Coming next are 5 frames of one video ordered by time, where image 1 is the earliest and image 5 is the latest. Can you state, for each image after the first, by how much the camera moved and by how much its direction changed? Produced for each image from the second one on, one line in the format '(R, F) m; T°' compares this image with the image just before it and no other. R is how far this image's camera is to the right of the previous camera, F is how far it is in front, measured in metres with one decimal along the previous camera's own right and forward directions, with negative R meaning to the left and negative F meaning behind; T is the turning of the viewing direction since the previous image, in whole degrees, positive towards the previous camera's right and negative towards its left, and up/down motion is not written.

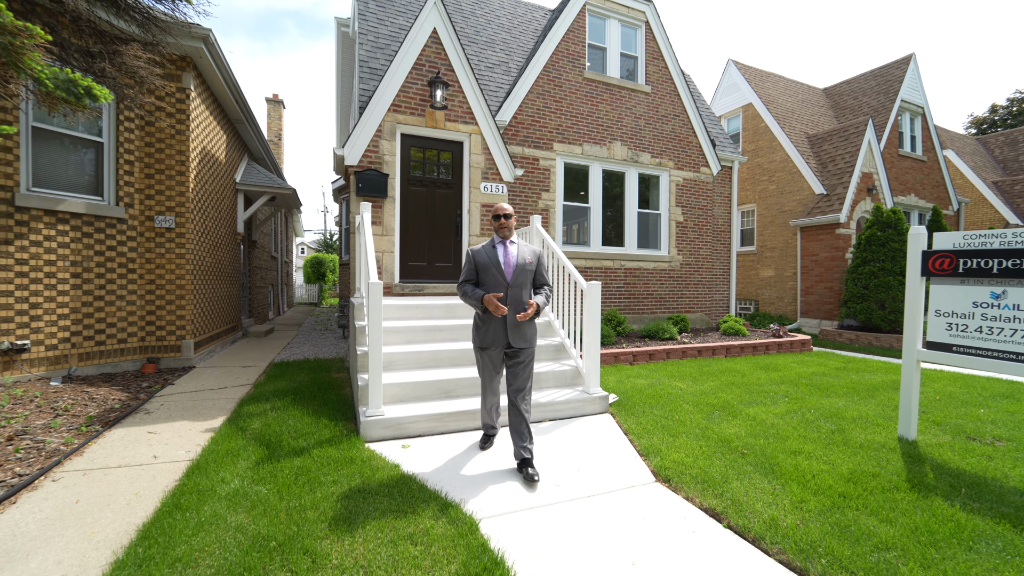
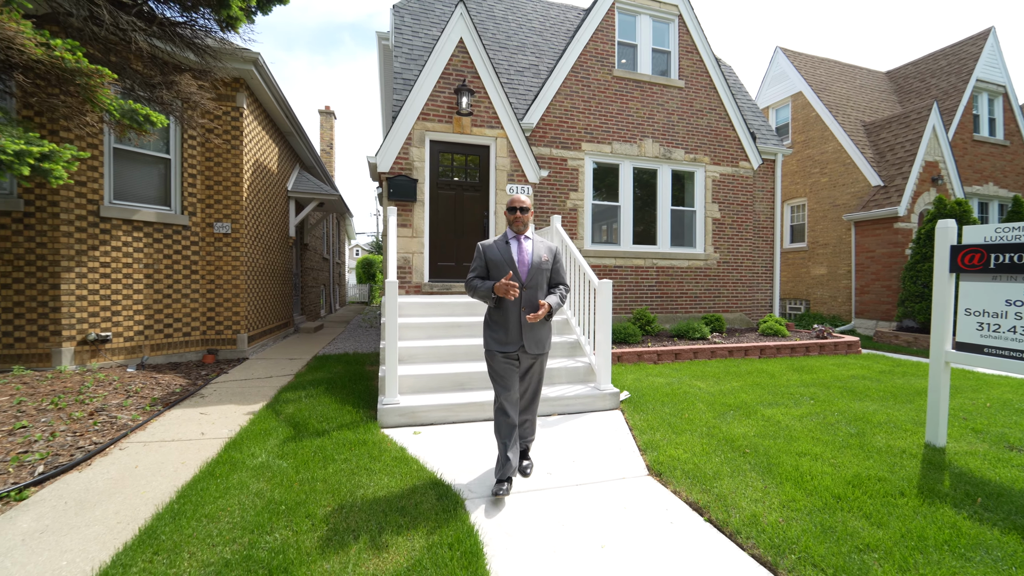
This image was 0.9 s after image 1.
(+0.4, -0.2) m; -7°
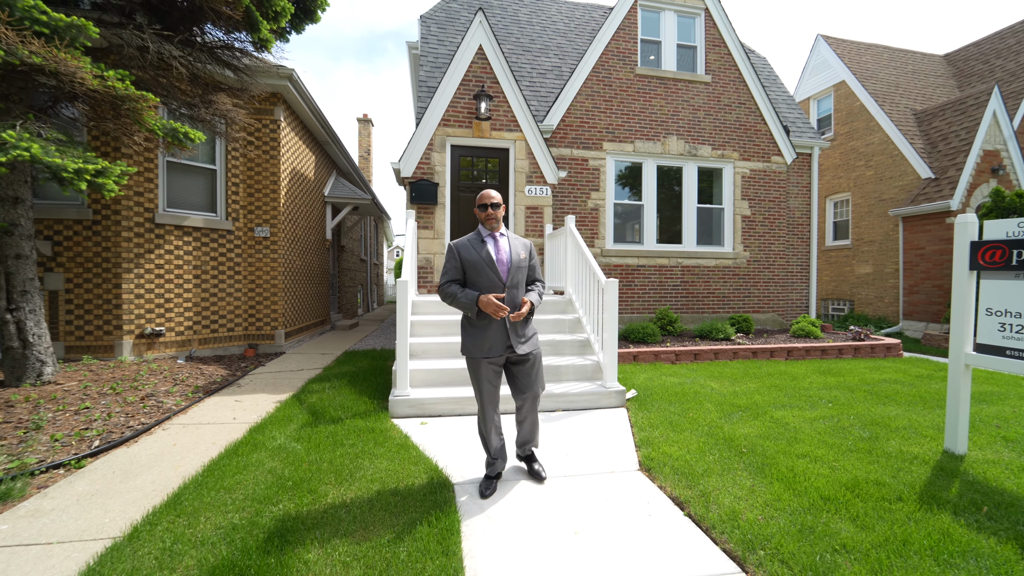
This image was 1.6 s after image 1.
(+0.4, -0.1) m; -5°
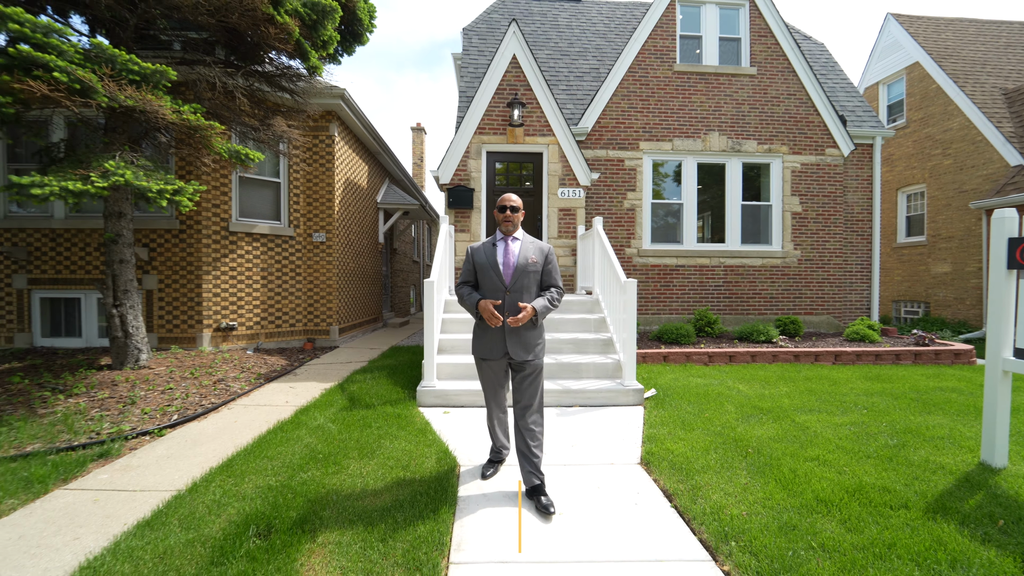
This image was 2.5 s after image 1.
(+0.5, -0.2) m; -8°
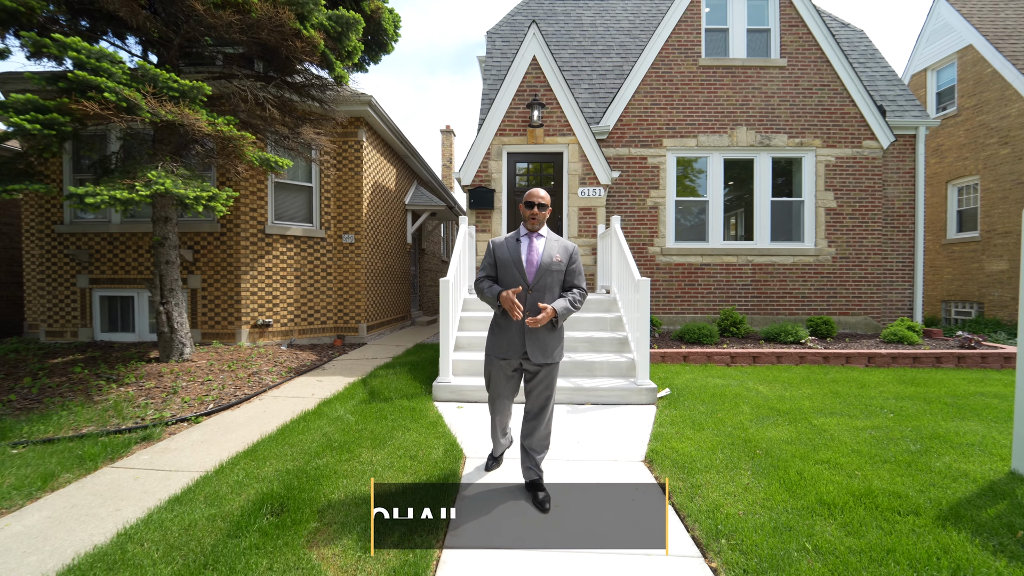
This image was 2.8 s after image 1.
(+0.2, -0.1) m; -4°
